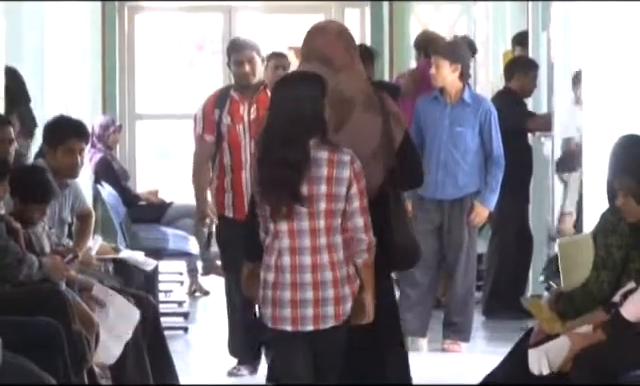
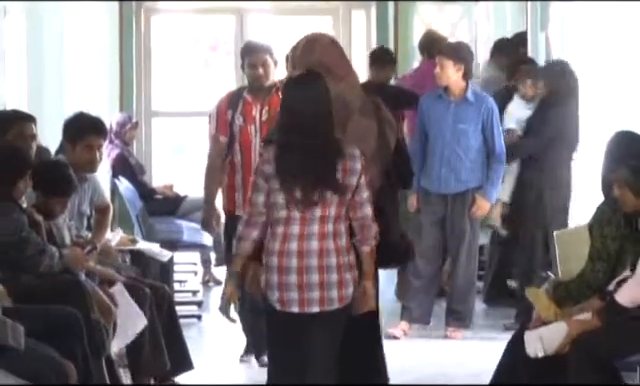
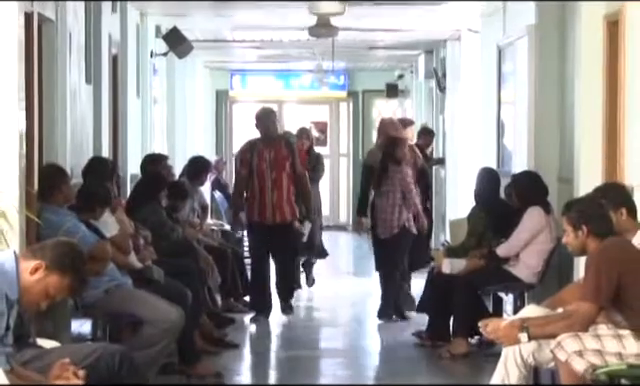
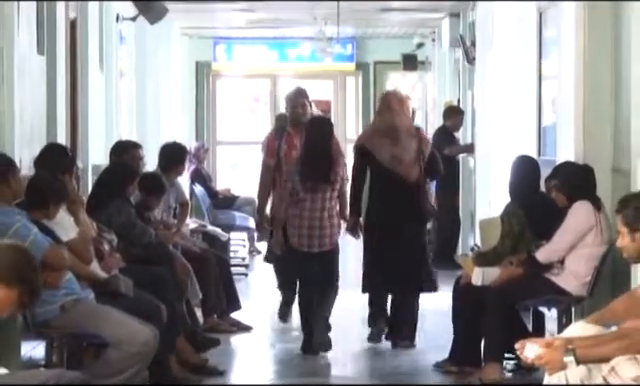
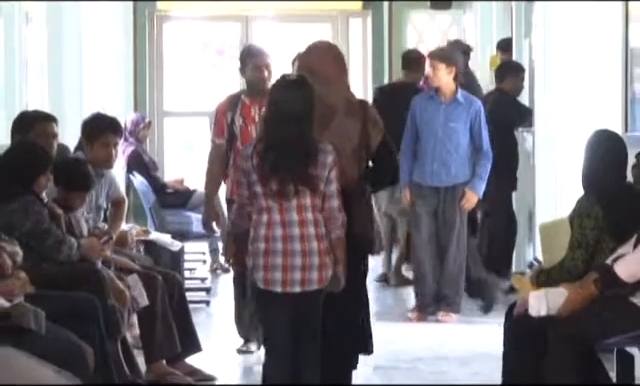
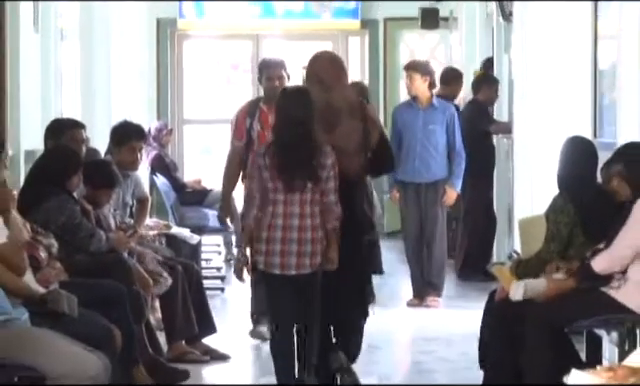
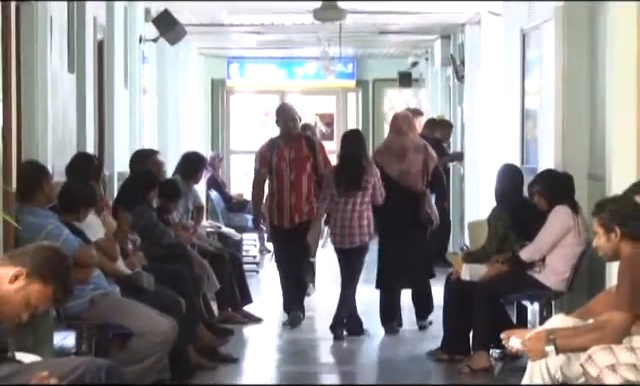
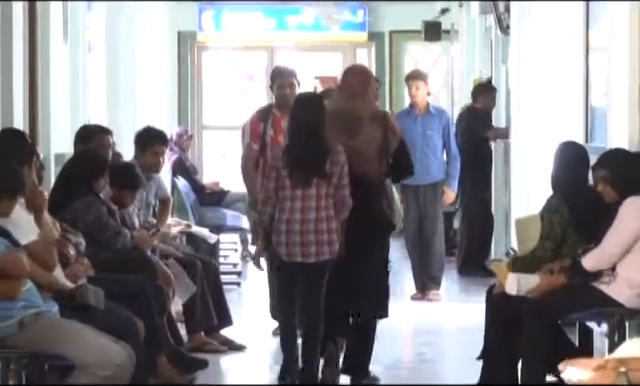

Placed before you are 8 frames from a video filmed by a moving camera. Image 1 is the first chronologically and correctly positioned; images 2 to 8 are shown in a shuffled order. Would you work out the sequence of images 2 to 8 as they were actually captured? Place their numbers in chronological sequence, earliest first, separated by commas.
2, 5, 6, 8, 4, 7, 3
